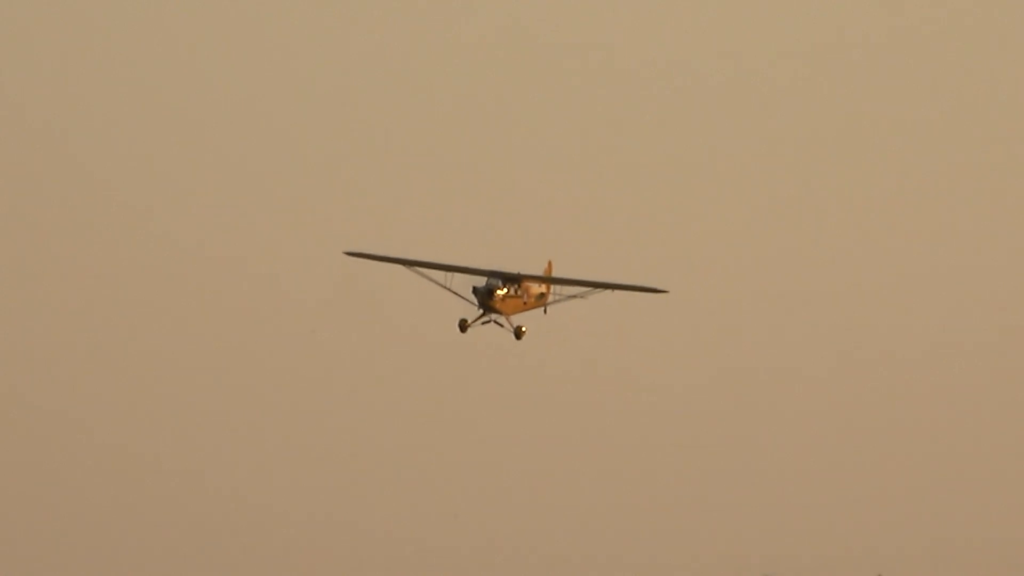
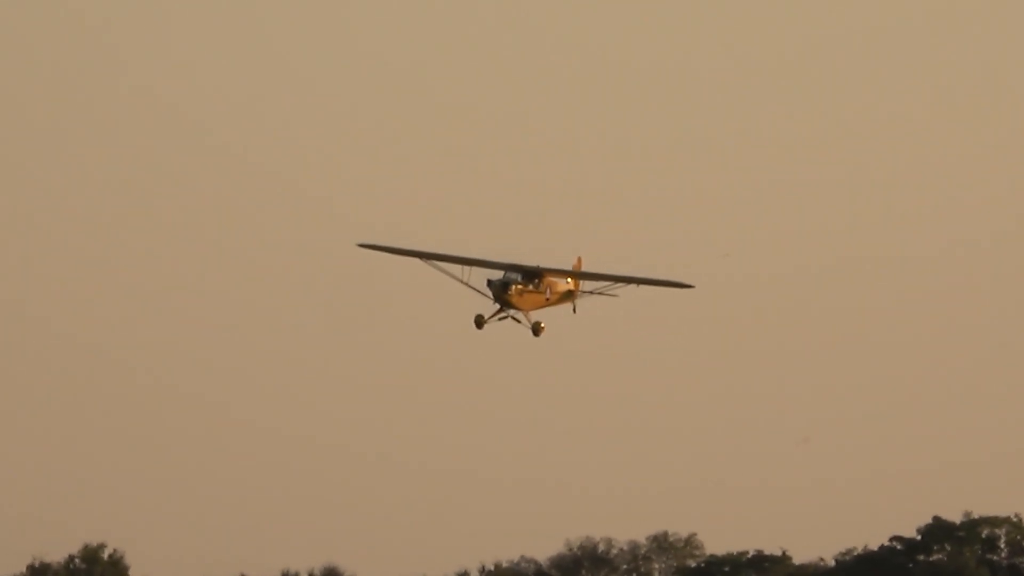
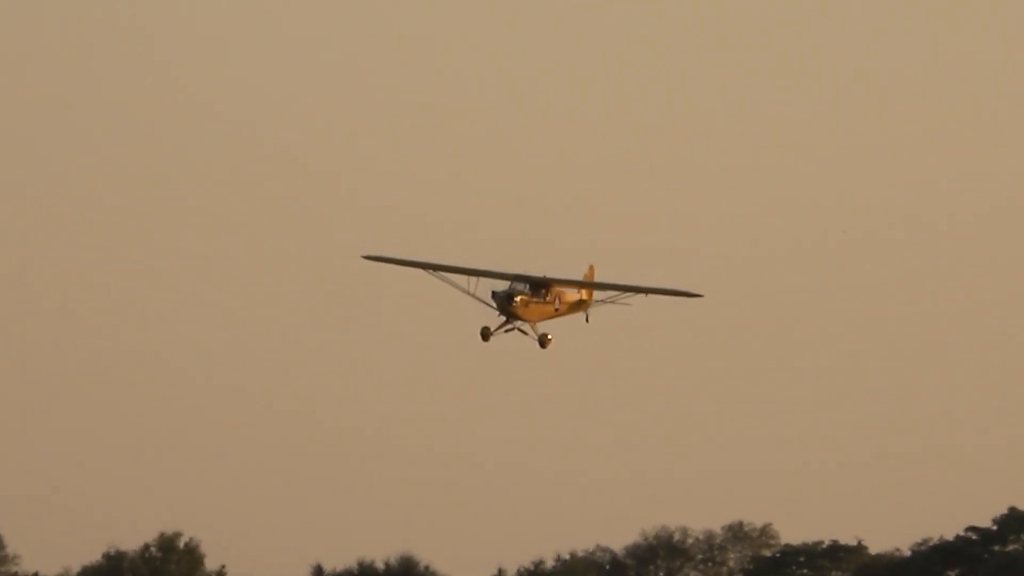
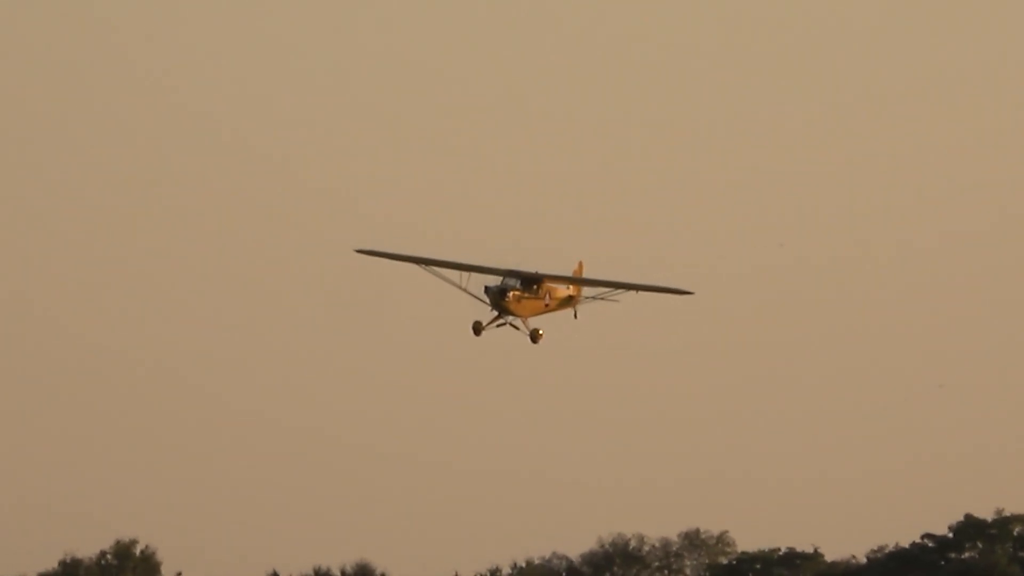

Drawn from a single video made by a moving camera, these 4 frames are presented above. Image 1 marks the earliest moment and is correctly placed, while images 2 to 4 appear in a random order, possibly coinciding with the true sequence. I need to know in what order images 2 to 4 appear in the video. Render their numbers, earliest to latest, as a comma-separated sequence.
2, 4, 3
